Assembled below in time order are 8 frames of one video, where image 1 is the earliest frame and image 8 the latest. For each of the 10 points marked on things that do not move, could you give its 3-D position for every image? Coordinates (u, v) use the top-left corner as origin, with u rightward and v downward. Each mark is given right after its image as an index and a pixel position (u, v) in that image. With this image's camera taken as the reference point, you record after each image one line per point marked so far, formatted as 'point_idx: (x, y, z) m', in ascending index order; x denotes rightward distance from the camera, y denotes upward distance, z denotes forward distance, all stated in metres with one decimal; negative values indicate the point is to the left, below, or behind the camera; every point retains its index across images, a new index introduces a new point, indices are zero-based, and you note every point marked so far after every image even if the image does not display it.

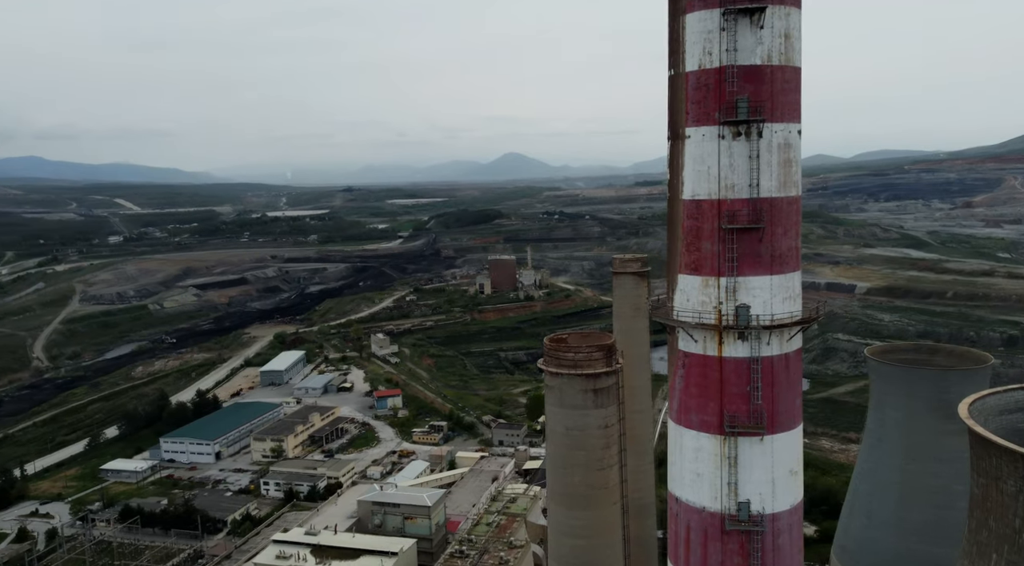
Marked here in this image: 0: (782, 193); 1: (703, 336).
0: (+3.0, +1.0, +9.2) m
1: (+2.2, -0.6, +9.4) m
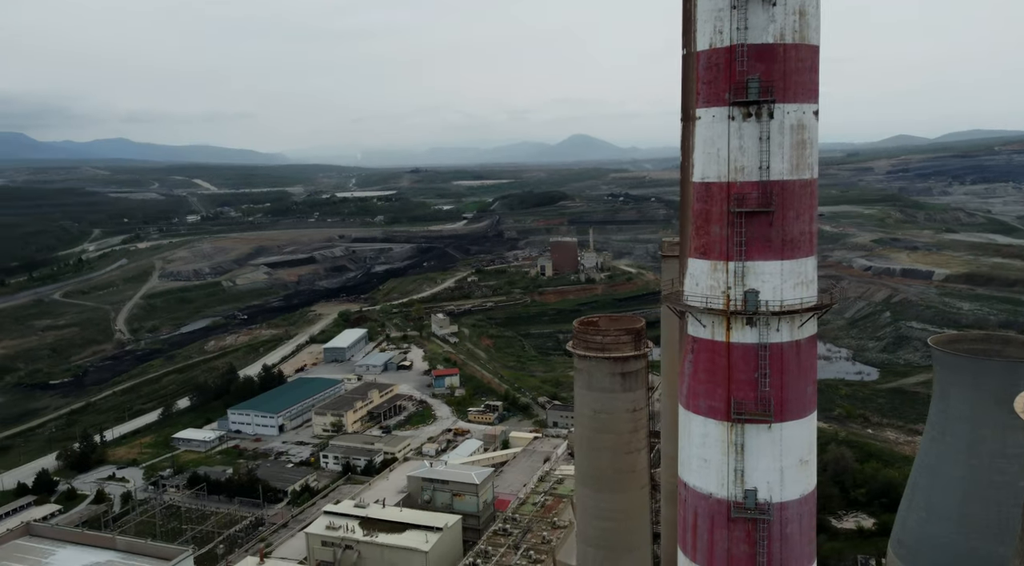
0: (+3.1, +1.2, +9.0) m
1: (+2.3, -0.4, +9.3) m
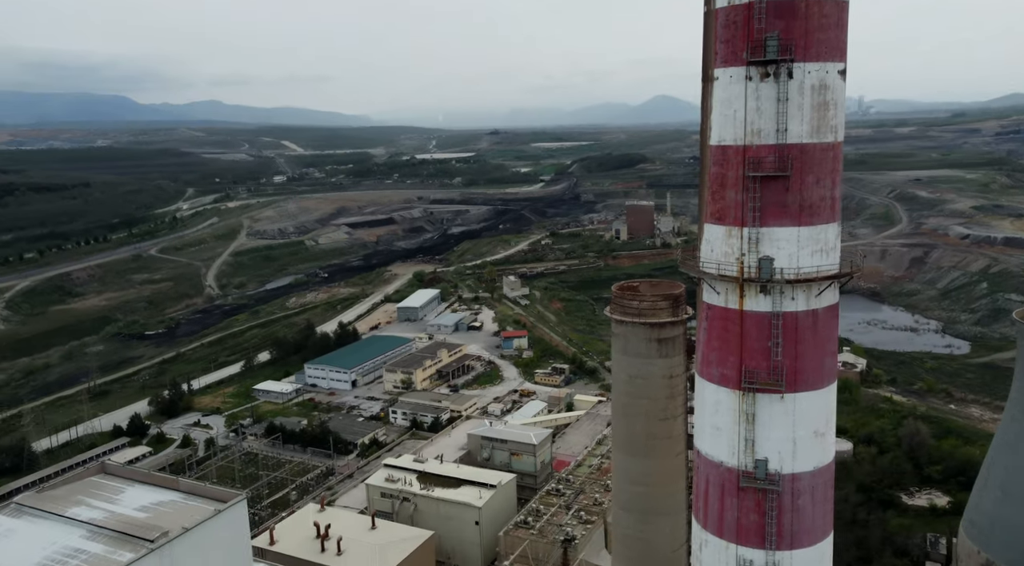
0: (+3.2, +1.5, +8.6) m
1: (+2.4, -0.1, +9.1) m
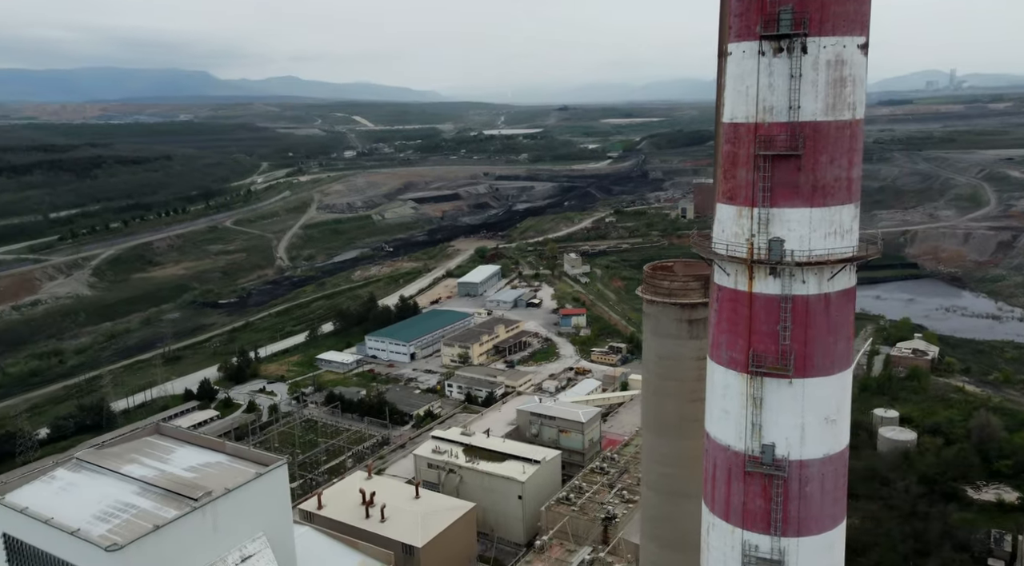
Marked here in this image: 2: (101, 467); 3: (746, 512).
0: (+3.2, +1.7, +8.3) m
1: (+2.4, +0.1, +8.9) m
2: (-8.1, -3.6, +16.1) m
3: (+2.6, -2.6, +9.2) m
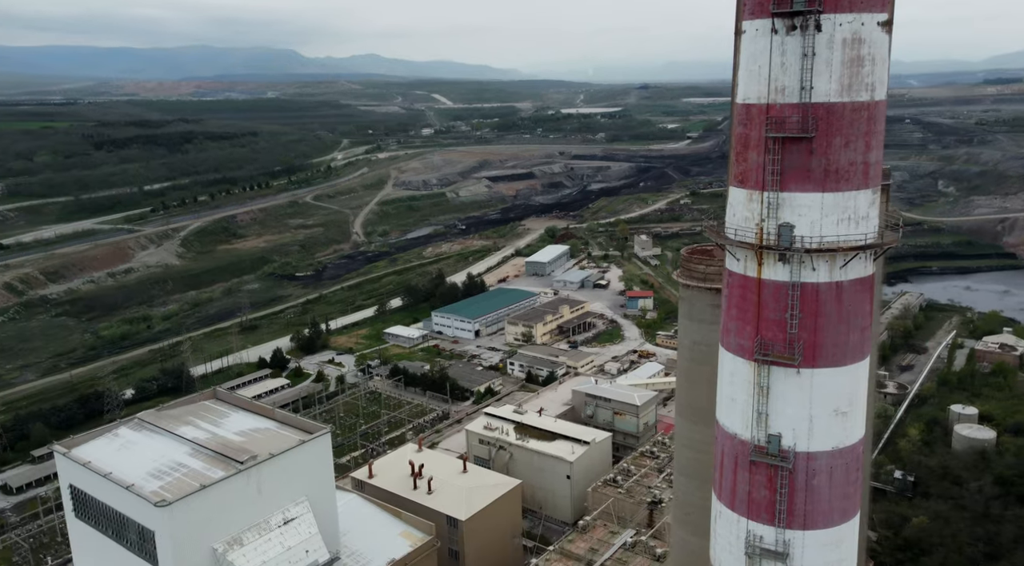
0: (+3.2, +1.8, +8.0) m
1: (+2.5, +0.3, +8.7) m
2: (-7.4, -3.0, +17.0) m
3: (+2.6, -2.4, +9.1) m
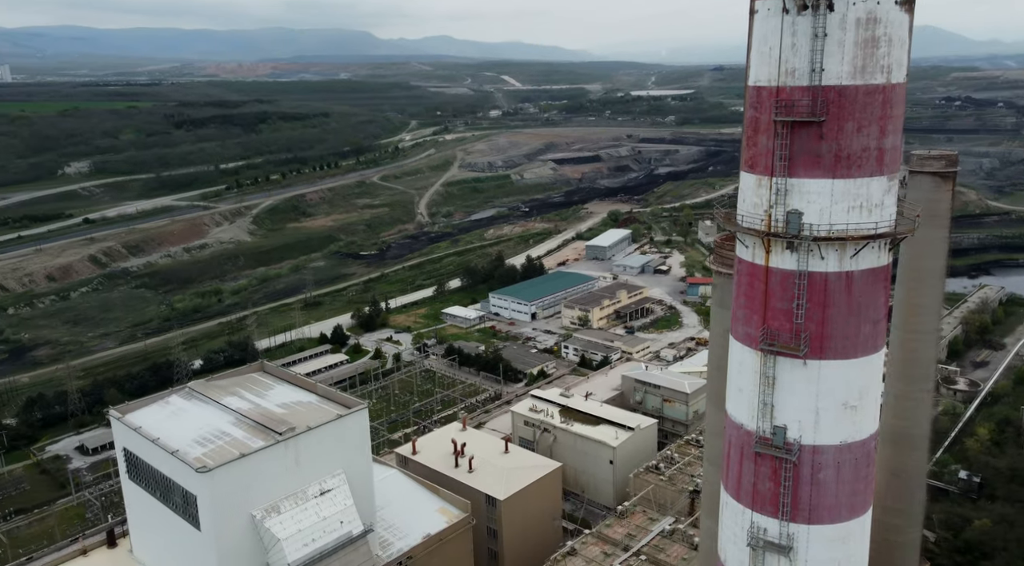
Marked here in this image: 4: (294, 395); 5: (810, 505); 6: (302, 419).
0: (+3.2, +1.9, +7.7) m
1: (+2.5, +0.4, +8.5) m
2: (-6.6, -2.5, +17.7) m
3: (+2.6, -2.3, +8.9) m
4: (-4.8, -2.5, +18.0) m
5: (+3.1, -2.3, +8.6) m
6: (-4.3, -2.8, +16.7) m
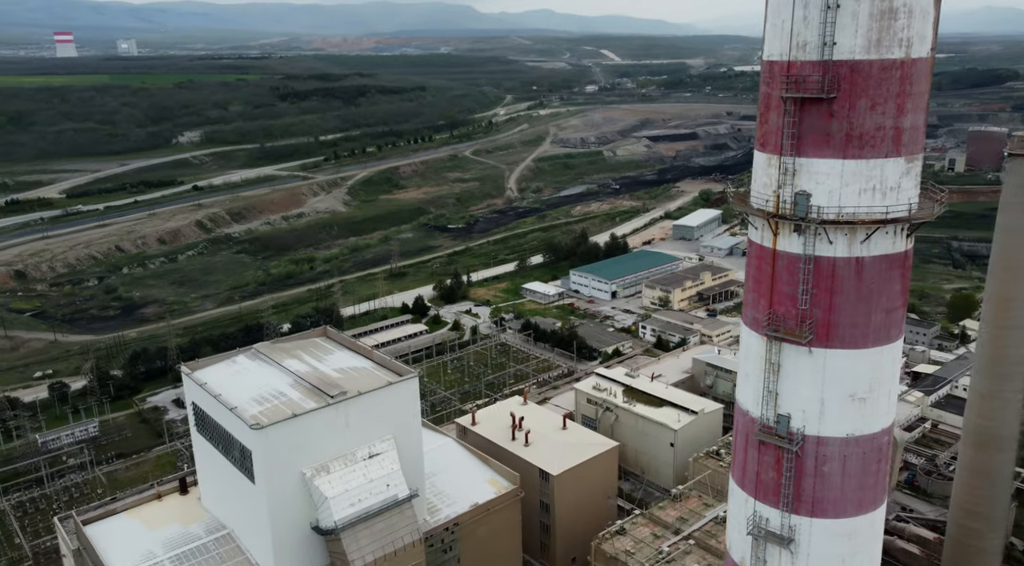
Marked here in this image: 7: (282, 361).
0: (+3.2, +2.0, +7.2) m
1: (+2.5, +0.6, +8.2) m
2: (-5.5, -1.7, +18.6) m
3: (+2.6, -2.1, +8.6) m
4: (-3.7, -1.8, +18.6) m
5: (+3.1, -2.2, +8.3) m
6: (-3.3, -2.1, +17.3) m
7: (-5.1, -1.8, +18.4) m
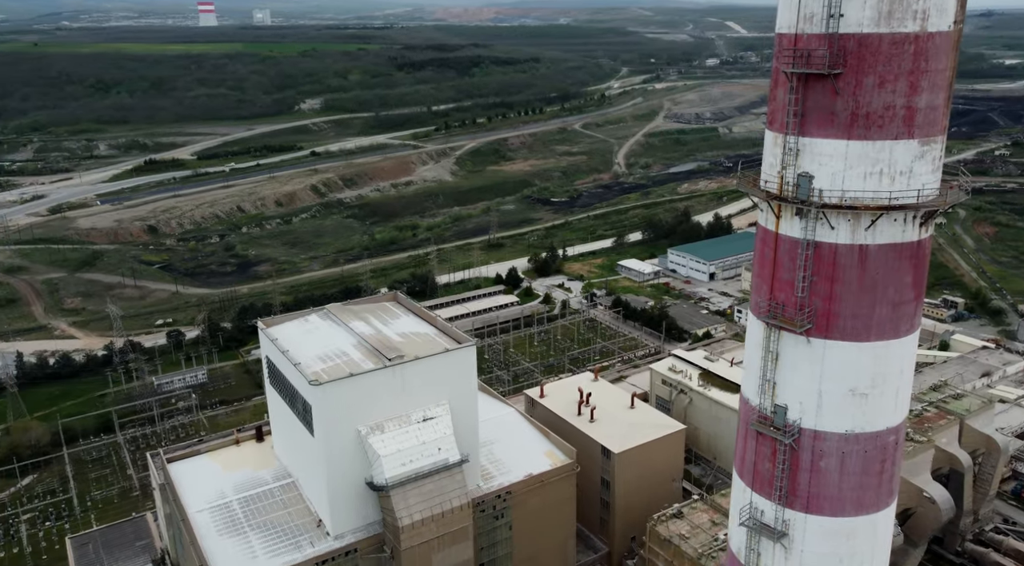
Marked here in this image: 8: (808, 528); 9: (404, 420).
0: (+3.0, +2.1, +6.7) m
1: (+2.4, +0.7, +7.8) m
2: (-4.1, -0.8, +19.3) m
3: (+2.5, -1.9, +8.4) m
4: (-2.2, -1.0, +19.1) m
5: (+2.9, -2.1, +8.0) m
6: (-2.1, -1.4, +17.8) m
7: (-3.7, -0.9, +19.1) m
8: (+2.9, -2.4, +8.1) m
9: (-2.3, -2.9, +17.2) m
